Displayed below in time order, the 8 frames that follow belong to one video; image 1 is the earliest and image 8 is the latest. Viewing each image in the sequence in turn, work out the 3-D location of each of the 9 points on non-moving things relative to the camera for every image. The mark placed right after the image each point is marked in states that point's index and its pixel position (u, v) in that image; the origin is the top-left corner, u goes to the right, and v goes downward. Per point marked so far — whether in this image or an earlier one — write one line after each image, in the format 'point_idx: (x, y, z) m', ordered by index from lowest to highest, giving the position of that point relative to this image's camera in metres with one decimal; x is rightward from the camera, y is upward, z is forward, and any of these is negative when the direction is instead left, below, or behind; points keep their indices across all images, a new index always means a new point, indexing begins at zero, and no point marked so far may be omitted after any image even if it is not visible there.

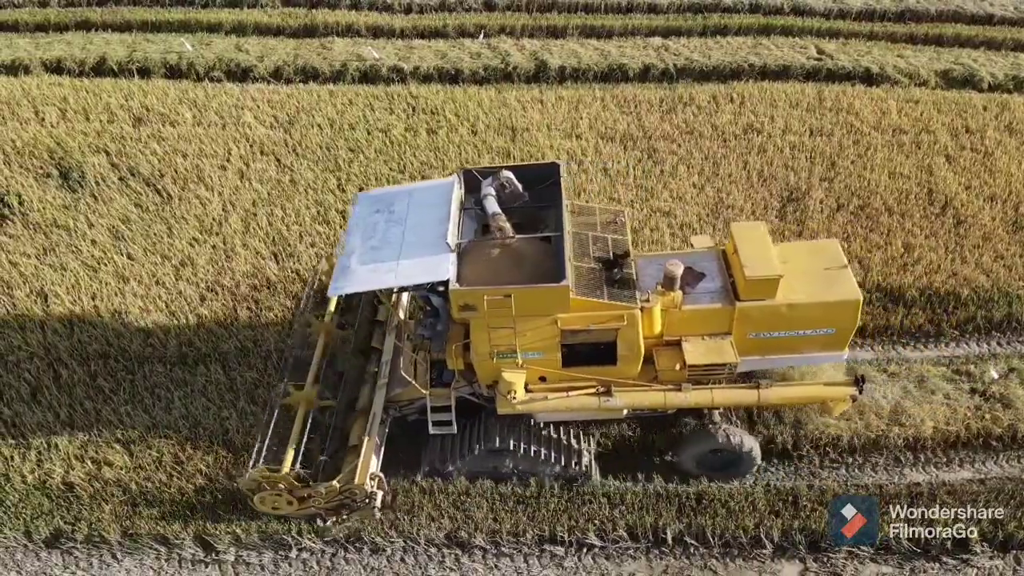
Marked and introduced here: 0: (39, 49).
0: (-5.5, +2.8, +12.0) m
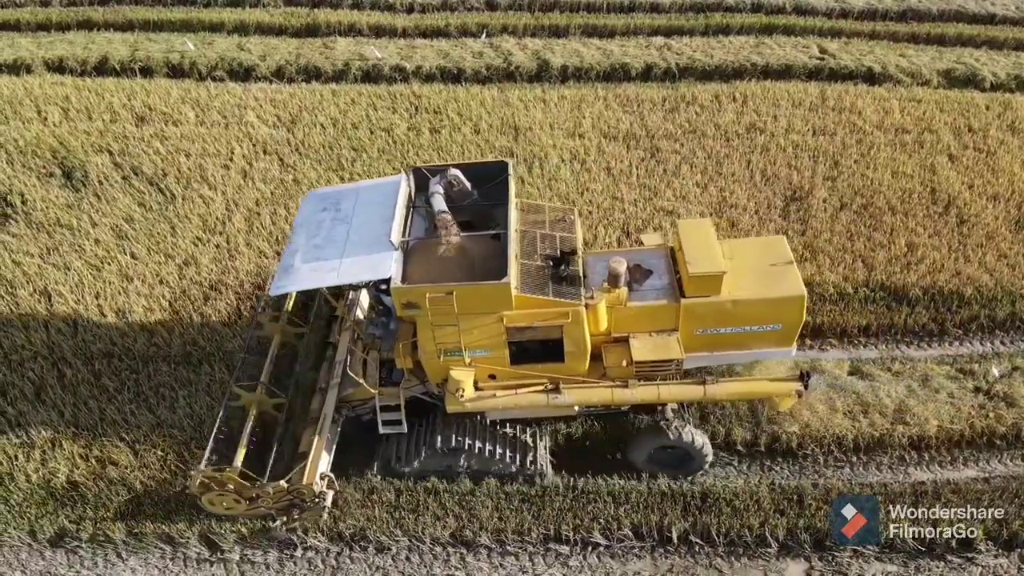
0: (-5.5, +2.8, +12.0) m
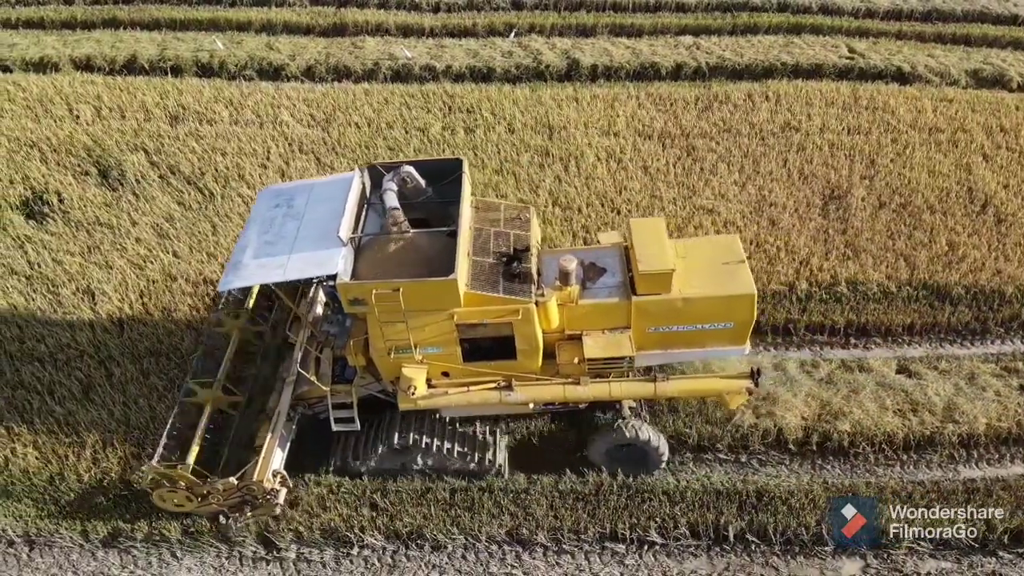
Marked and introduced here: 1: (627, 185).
0: (-5.2, +2.8, +12.0) m
1: (+1.0, +0.9, +9.2) m
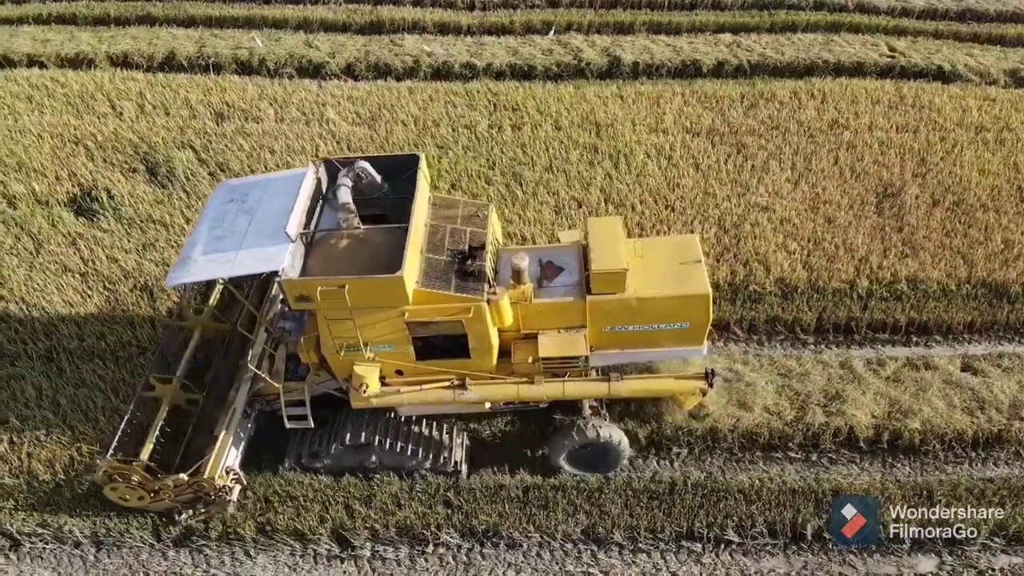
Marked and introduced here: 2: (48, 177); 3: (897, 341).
0: (-4.7, +2.8, +11.9) m
1: (+1.5, +1.0, +9.1) m
2: (-4.3, +1.0, +9.5) m
3: (+3.0, -0.4, +8.0) m
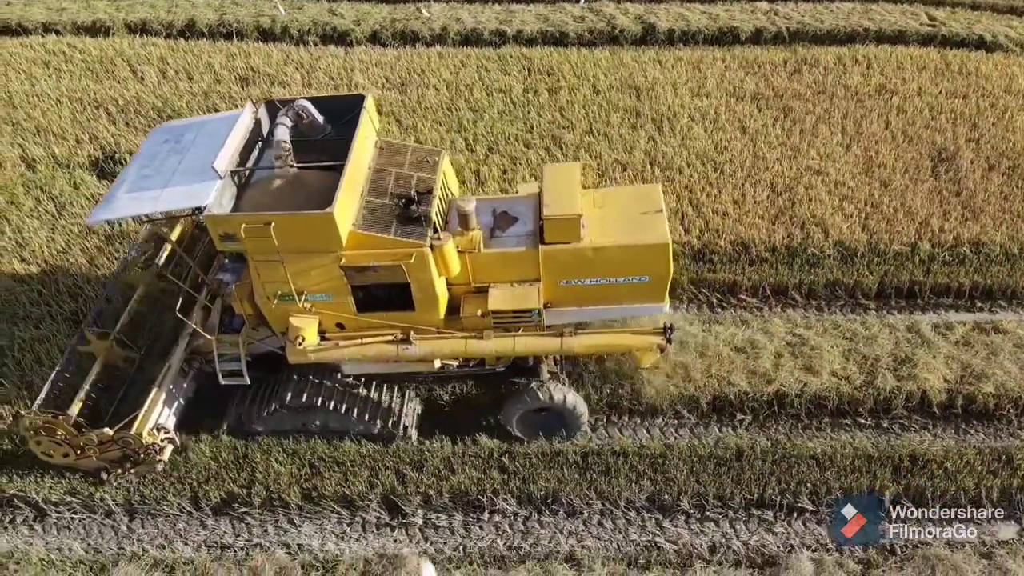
0: (-4.4, +3.1, +11.5) m
1: (+1.9, +1.2, +8.8) m
2: (-3.9, +1.3, +9.1) m
3: (+3.4, -0.1, +7.7) m
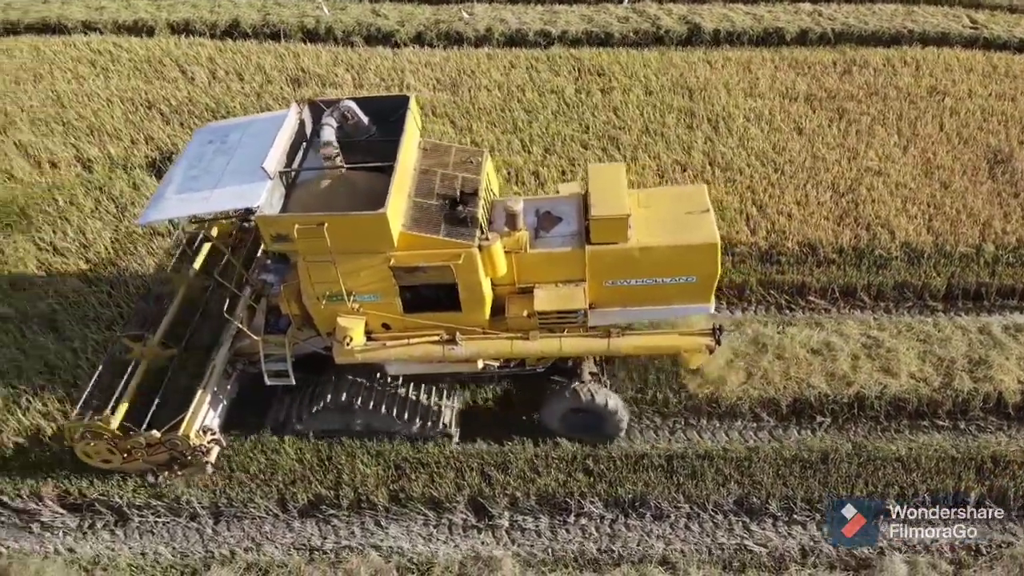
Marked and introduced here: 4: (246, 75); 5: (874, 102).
0: (-3.9, +3.1, +11.5) m
1: (+2.4, +1.2, +8.8) m
2: (-3.4, +1.3, +9.0) m
3: (+3.9, -0.1, +7.7) m
4: (-2.6, +2.1, +9.9) m
5: (+3.3, +1.7, +9.5) m
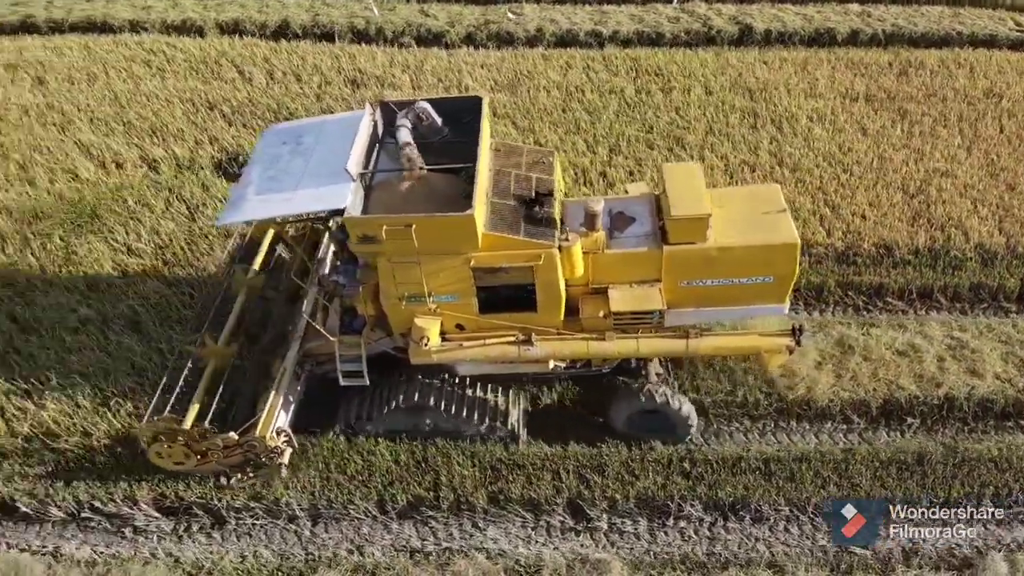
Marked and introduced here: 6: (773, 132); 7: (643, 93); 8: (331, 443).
0: (-3.4, +3.1, +11.4) m
1: (+2.9, +1.2, +8.8) m
2: (-2.9, +1.3, +9.0) m
3: (+4.4, -0.2, +7.7) m
4: (-2.0, +2.1, +9.9) m
5: (+3.9, +1.7, +9.5) m
6: (+2.3, +1.4, +9.0) m
7: (+1.2, +1.8, +9.7) m
8: (-1.2, -1.0, +6.5) m
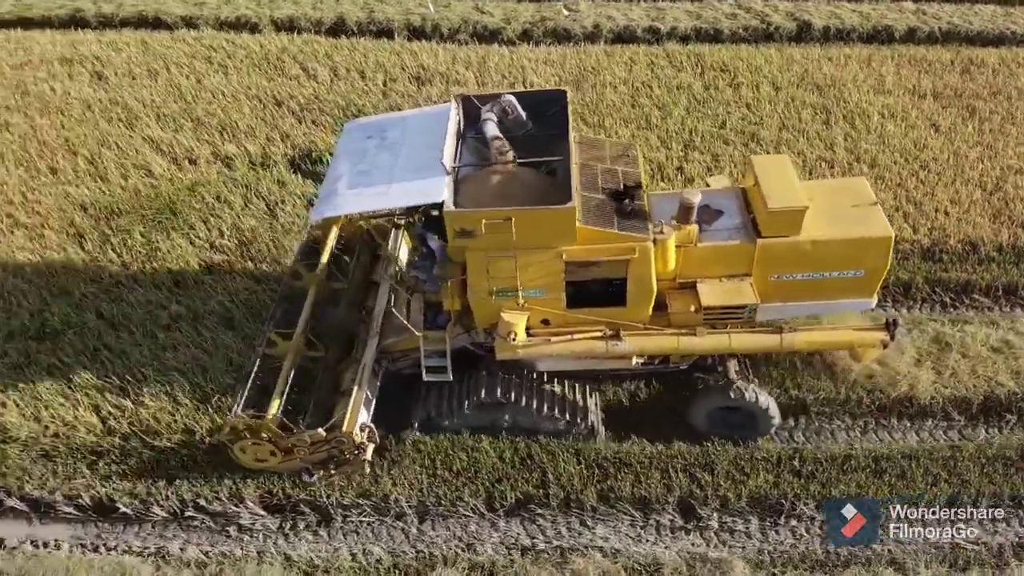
0: (-2.7, +3.1, +11.4) m
1: (+3.6, +1.2, +8.9) m
2: (-2.2, +1.3, +9.0) m
3: (+5.1, -0.1, +7.8) m
4: (-1.4, +2.1, +9.9) m
5: (+4.5, +1.7, +9.6) m
6: (+2.9, +1.4, +9.0) m
7: (+1.9, +1.9, +9.7) m
8: (-0.5, -1.0, +6.5) m
